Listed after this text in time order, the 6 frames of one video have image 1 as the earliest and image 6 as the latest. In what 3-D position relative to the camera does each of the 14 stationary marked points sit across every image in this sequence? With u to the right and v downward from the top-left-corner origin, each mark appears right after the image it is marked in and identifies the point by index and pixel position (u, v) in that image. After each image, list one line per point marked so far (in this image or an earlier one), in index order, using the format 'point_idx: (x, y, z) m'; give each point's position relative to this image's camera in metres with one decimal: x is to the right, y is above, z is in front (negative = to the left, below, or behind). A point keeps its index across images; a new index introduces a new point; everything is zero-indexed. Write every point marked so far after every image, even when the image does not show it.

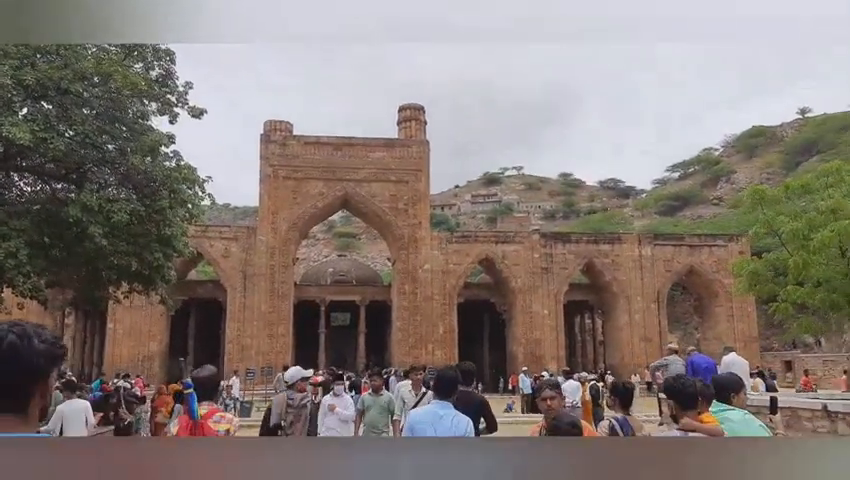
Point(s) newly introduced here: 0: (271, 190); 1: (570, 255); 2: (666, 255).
0: (-3.9, +1.2, +17.6) m
1: (+3.8, -0.4, +18.3) m
2: (+6.4, -0.4, +18.6) m
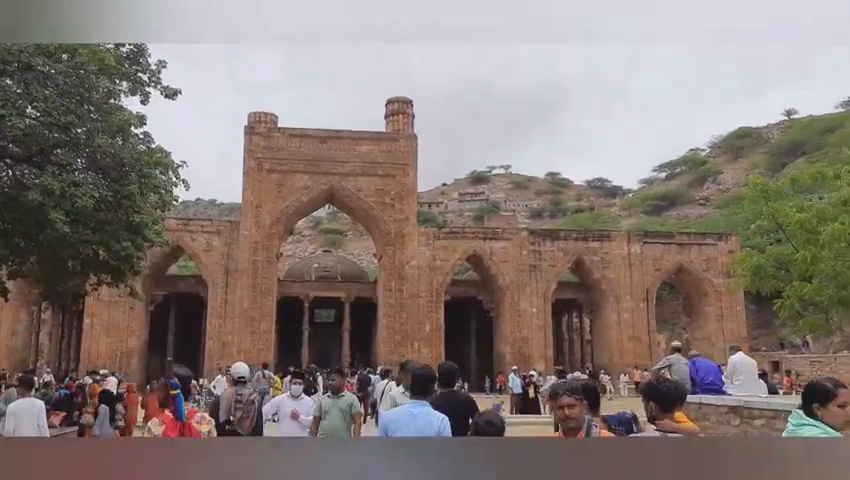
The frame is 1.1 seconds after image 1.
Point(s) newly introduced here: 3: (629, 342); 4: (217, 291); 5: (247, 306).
0: (-4.2, +1.4, +17.2) m
1: (+3.4, -0.3, +18.0) m
2: (+6.1, -0.4, +18.4) m
3: (+5.2, -2.6, +17.7) m
4: (-5.0, -1.2, +16.9) m
5: (-4.3, -1.6, +16.7) m
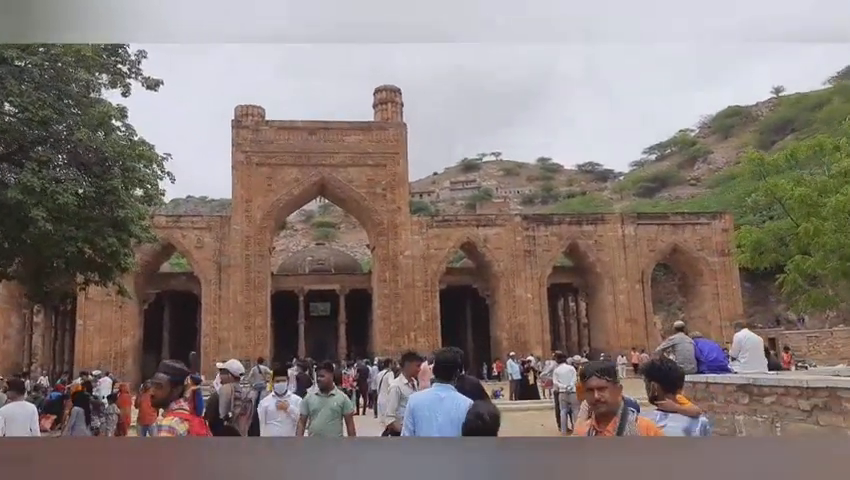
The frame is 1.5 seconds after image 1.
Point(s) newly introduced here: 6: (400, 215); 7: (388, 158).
0: (-4.4, +1.5, +17.0) m
1: (+3.3, +0.1, +17.9) m
2: (+5.9, +0.1, +18.3) m
3: (+5.1, -2.1, +17.7) m
4: (-5.2, -1.1, +16.8) m
5: (-4.4, -1.5, +16.5) m
6: (-0.6, +0.6, +17.5) m
7: (-0.9, +2.1, +17.6) m
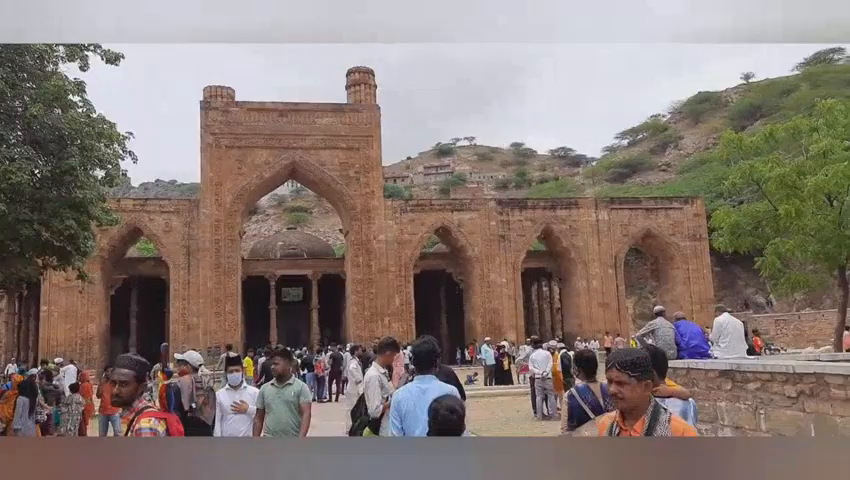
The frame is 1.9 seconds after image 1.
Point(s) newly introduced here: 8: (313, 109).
0: (-5.0, +1.9, +16.6) m
1: (+2.6, +0.5, +17.9) m
2: (+5.2, +0.5, +18.3) m
3: (+4.4, -1.7, +17.8) m
4: (-5.8, -0.8, +16.4) m
5: (-5.0, -1.1, +16.2) m
6: (-1.3, +1.0, +17.2) m
7: (-1.6, +2.5, +17.3) m
8: (-2.8, +3.2, +17.2) m
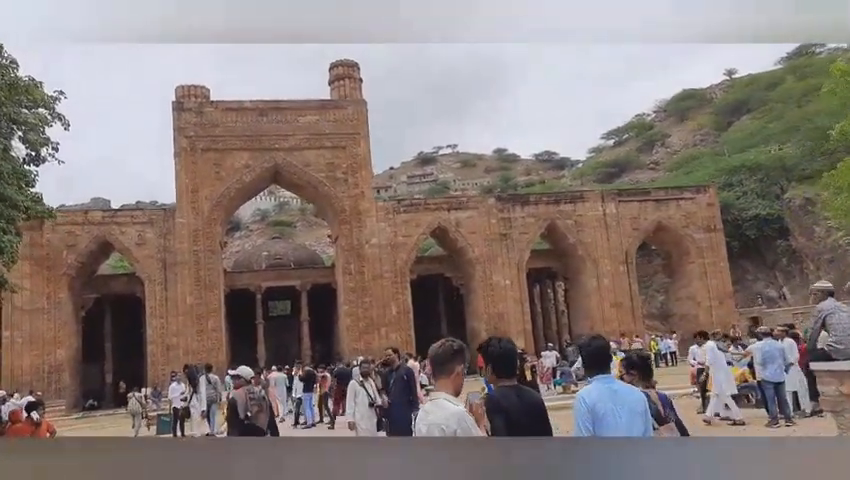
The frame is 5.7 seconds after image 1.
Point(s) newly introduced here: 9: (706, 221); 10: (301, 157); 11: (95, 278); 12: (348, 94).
0: (-5.2, +1.6, +15.2) m
1: (+2.5, +0.5, +16.6) m
2: (+5.1, +0.7, +17.1) m
3: (+4.4, -1.6, +16.5) m
4: (-5.8, -1.0, +15.0) m
5: (-5.0, -1.3, +14.8) m
6: (-1.4, +0.9, +15.9) m
7: (-1.8, +2.3, +16.0) m
8: (-3.0, +3.1, +15.8) m
9: (+7.0, +0.5, +17.3) m
10: (-2.8, +1.9, +15.8) m
11: (-7.6, -0.9, +16.0) m
12: (-1.8, +3.5, +16.6) m
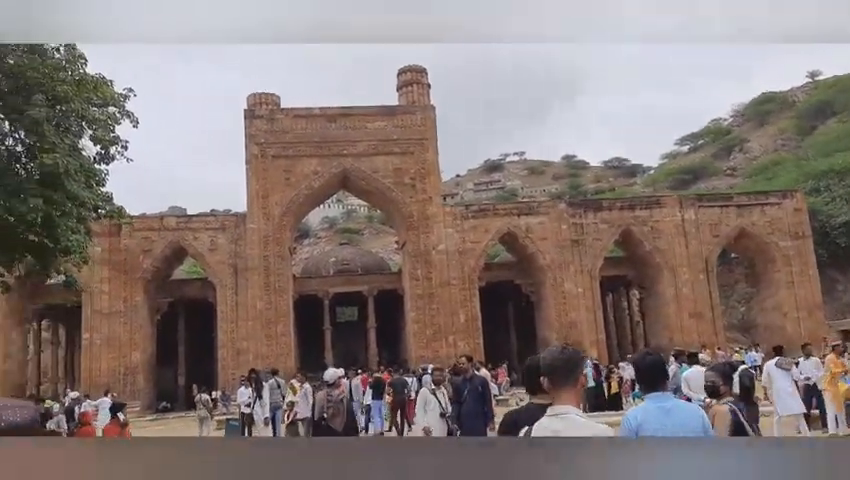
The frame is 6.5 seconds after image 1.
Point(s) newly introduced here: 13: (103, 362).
0: (-3.7, +1.5, +15.4) m
1: (+4.1, +0.4, +16.0) m
2: (+6.7, +0.5, +16.3) m
3: (+6.0, -1.8, +15.7) m
4: (-4.3, -1.2, +15.2) m
5: (-3.5, -1.4, +14.9) m
6: (+0.2, +0.8, +15.7) m
7: (-0.2, +2.2, +15.8) m
8: (-1.4, +2.9, +15.8) m
9: (+8.6, +0.3, +16.3) m
10: (-1.3, +1.8, +15.7) m
11: (-6.0, -1.0, +16.4) m
12: (-0.2, +3.3, +16.4) m
13: (-6.7, -2.5, +14.4) m
